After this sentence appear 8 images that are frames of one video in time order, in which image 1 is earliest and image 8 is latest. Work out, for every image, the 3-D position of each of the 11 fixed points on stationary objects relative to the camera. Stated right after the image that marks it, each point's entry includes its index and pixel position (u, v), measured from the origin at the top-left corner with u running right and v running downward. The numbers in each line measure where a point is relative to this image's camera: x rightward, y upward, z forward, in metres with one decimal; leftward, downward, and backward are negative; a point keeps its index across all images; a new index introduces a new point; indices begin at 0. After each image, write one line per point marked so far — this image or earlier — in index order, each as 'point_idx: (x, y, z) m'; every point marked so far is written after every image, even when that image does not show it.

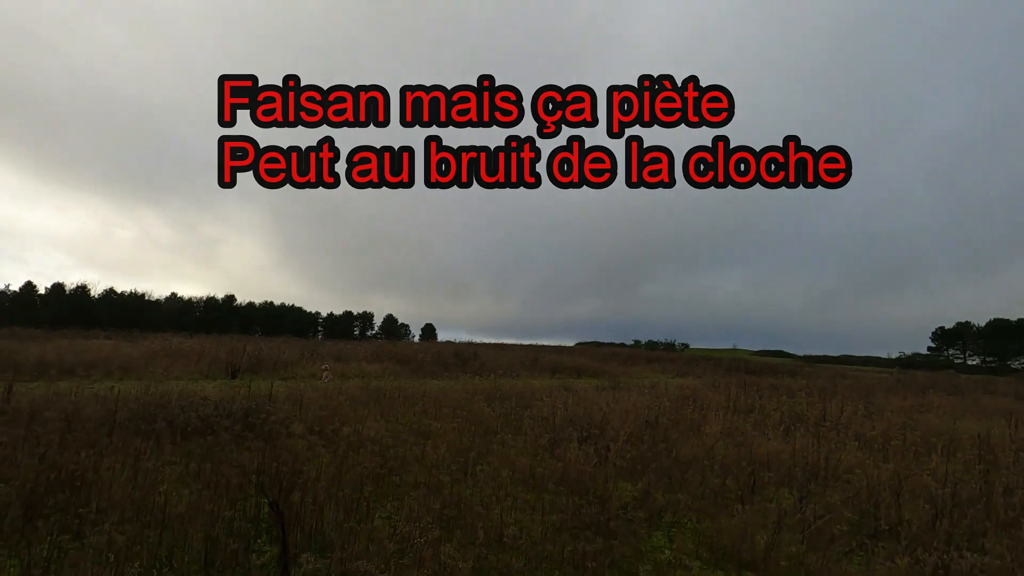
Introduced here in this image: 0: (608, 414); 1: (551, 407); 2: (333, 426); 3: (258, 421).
0: (+2.3, -3.0, +13.1) m
1: (+1.0, -3.1, +14.1) m
2: (-3.4, -2.7, +10.3) m
3: (-4.6, -2.5, +9.9) m
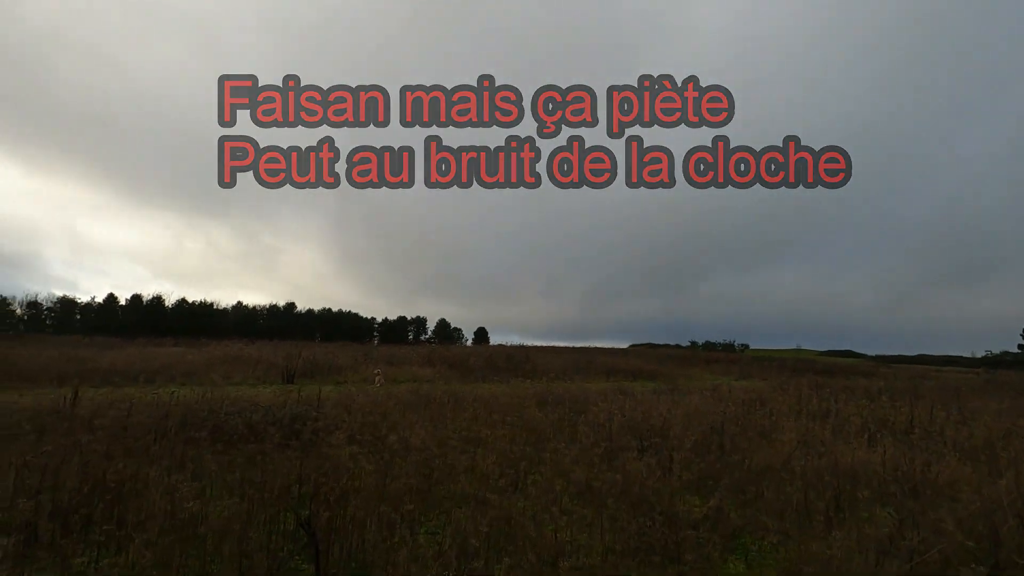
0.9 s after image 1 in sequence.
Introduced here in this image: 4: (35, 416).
0: (+3.5, -2.9, +12.2) m
1: (+2.3, -3.0, +13.3) m
2: (-2.4, -2.7, +10.0) m
3: (-3.7, -2.5, +9.7) m
4: (-8.6, -2.3, +9.8) m
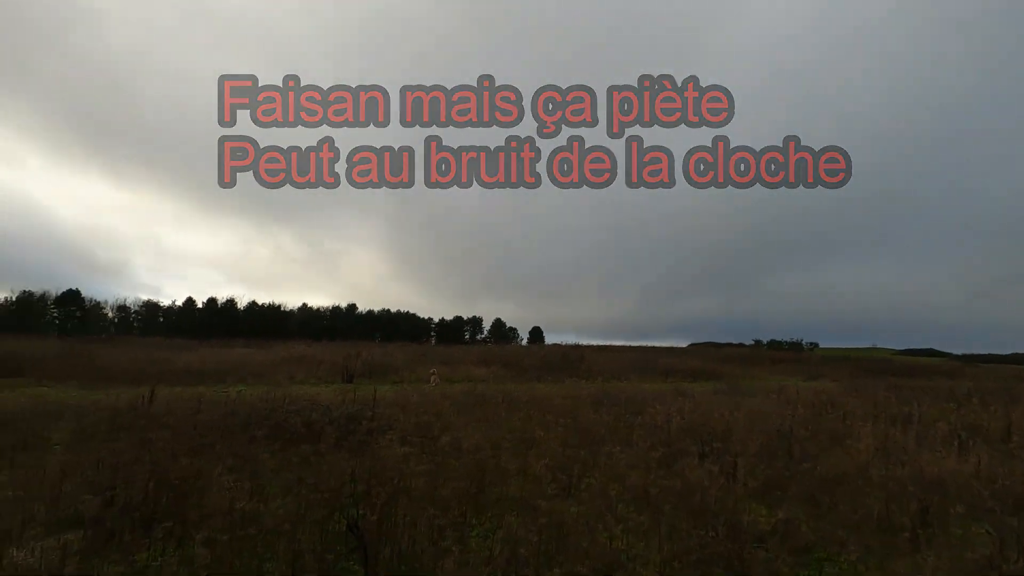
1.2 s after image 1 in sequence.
0: (+4.7, -2.9, +11.6) m
1: (+3.6, -3.0, +12.8) m
2: (-1.4, -2.7, +10.0) m
3: (-2.7, -2.6, +9.8) m
4: (-7.6, -2.4, +10.4) m
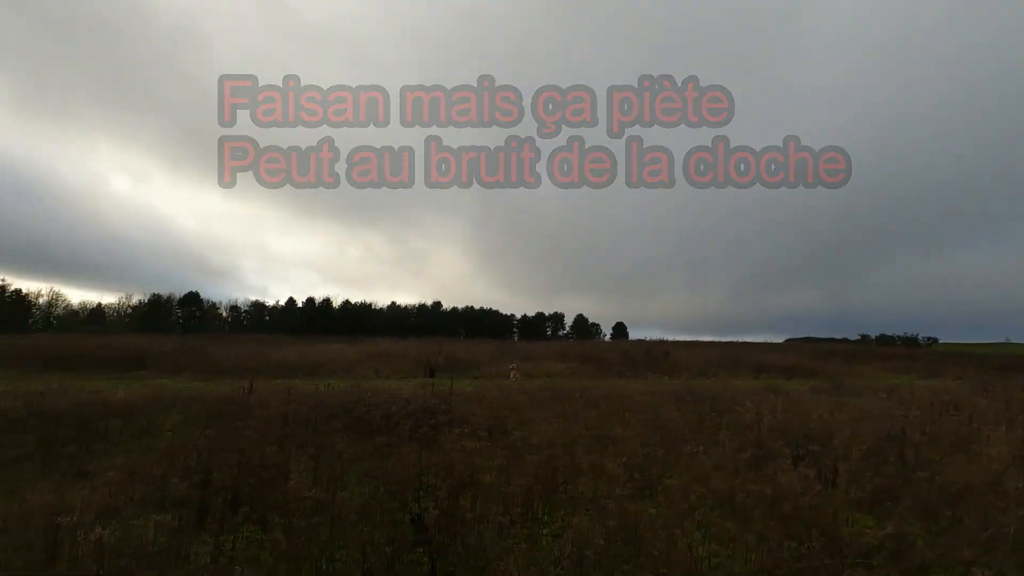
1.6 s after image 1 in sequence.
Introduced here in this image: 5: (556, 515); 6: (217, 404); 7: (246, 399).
0: (+6.2, -2.6, +10.6) m
1: (+5.3, -2.7, +11.9) m
2: (-0.1, -2.6, +9.9) m
3: (-1.4, -2.5, +9.9) m
4: (-6.1, -2.4, +11.2) m
5: (+0.5, -2.6, +6.3) m
6: (-6.0, -2.4, +11.2) m
7: (-5.7, -2.4, +11.7) m
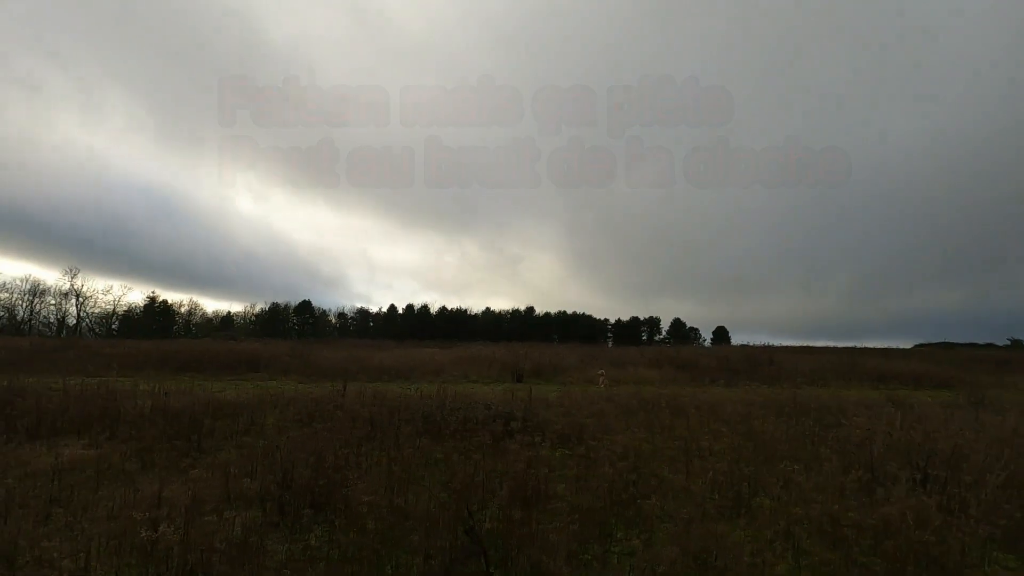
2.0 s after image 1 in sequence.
0: (+7.6, -2.6, +9.1) m
1: (+7.0, -2.7, +10.6) m
2: (+1.3, -2.7, +9.5) m
3: (0.0, -2.6, +9.8) m
4: (-4.4, -2.6, +11.9) m
5: (+1.3, -2.7, +5.9) m
6: (-4.3, -2.6, +11.8) m
7: (-3.9, -2.6, +12.3) m
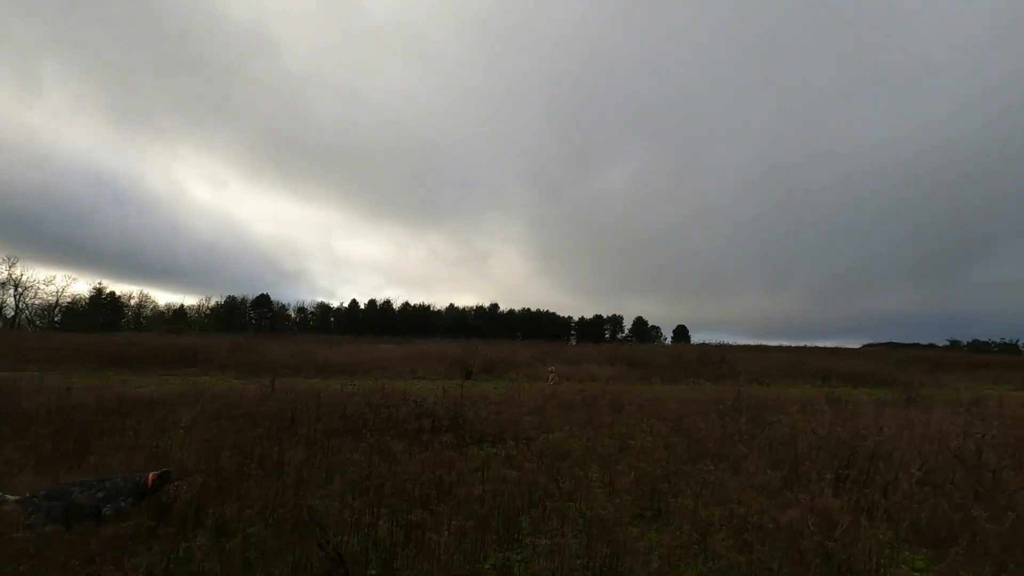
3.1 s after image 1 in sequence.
0: (+6.3, -2.6, +9.1) m
1: (+5.6, -2.7, +10.6) m
2: (0.0, -2.5, +9.2) m
3: (-1.3, -2.4, +9.3) m
4: (-5.8, -2.3, +11.2) m
5: (+0.2, -2.6, +5.5) m
6: (-5.7, -2.3, +11.1) m
7: (-5.4, -2.3, +11.6) m
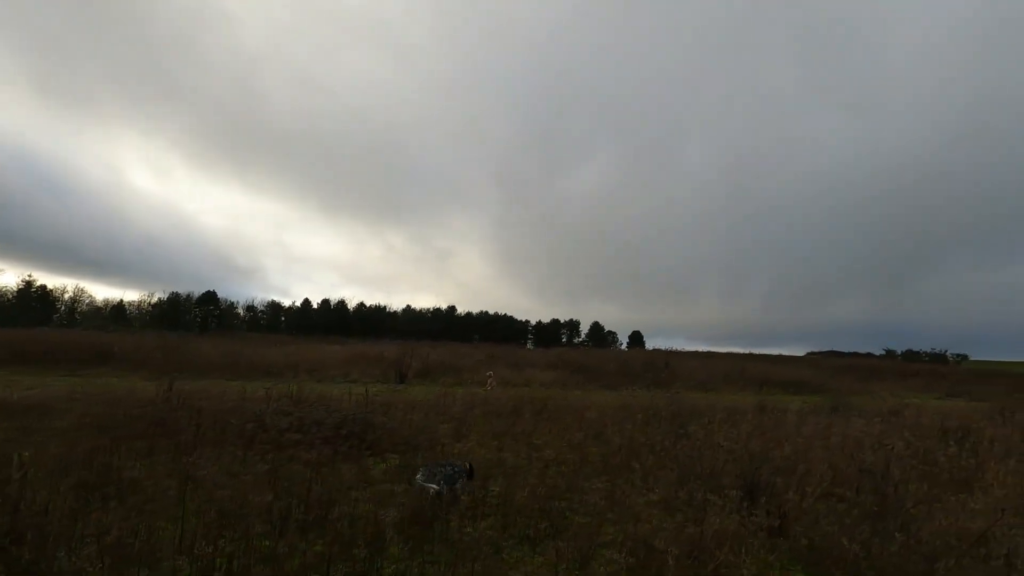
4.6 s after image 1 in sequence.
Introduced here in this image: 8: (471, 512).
0: (+4.7, -2.7, +8.9) m
1: (+3.9, -2.8, +10.4) m
2: (-1.6, -2.5, +8.5) m
3: (-2.9, -2.4, +8.6) m
4: (-7.5, -2.2, +10.1) m
5: (-1.1, -2.5, +4.9) m
6: (-7.4, -2.2, +10.0) m
7: (-7.1, -2.2, +10.6) m
8: (-0.6, -2.6, +6.2) m
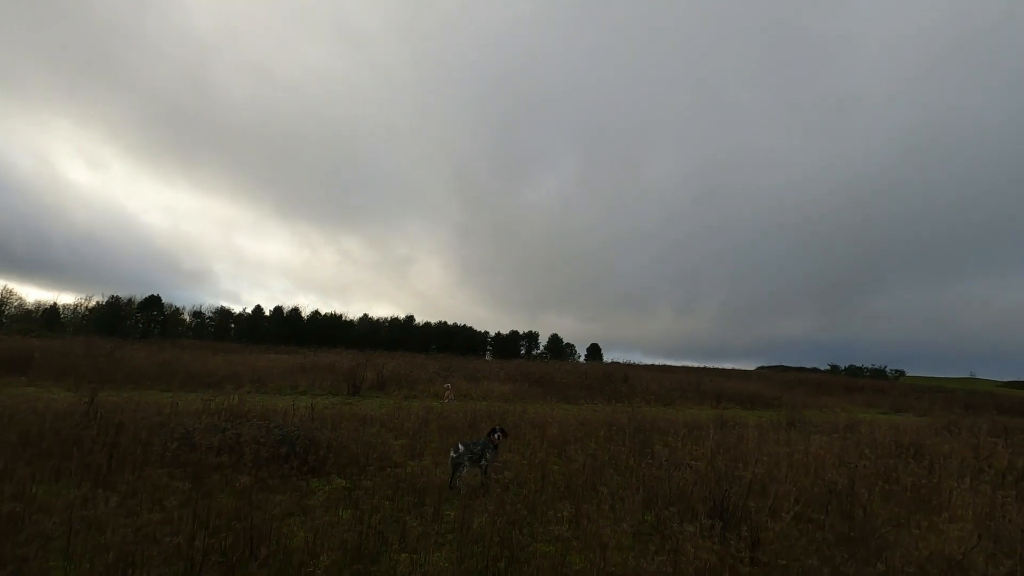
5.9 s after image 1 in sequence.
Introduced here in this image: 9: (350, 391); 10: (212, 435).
0: (+4.1, -2.9, +8.7) m
1: (+3.1, -3.0, +10.0) m
2: (-2.2, -2.6, +7.8) m
3: (-3.5, -2.4, +7.8) m
4: (-8.2, -2.2, +9.0) m
5: (-1.5, -2.6, +4.3) m
6: (-8.1, -2.2, +8.9) m
7: (-7.9, -2.2, +9.5) m
8: (-1.0, -2.6, +5.6) m
9: (-6.1, -3.7, +19.5) m
10: (-4.7, -2.2, +8.2) m
